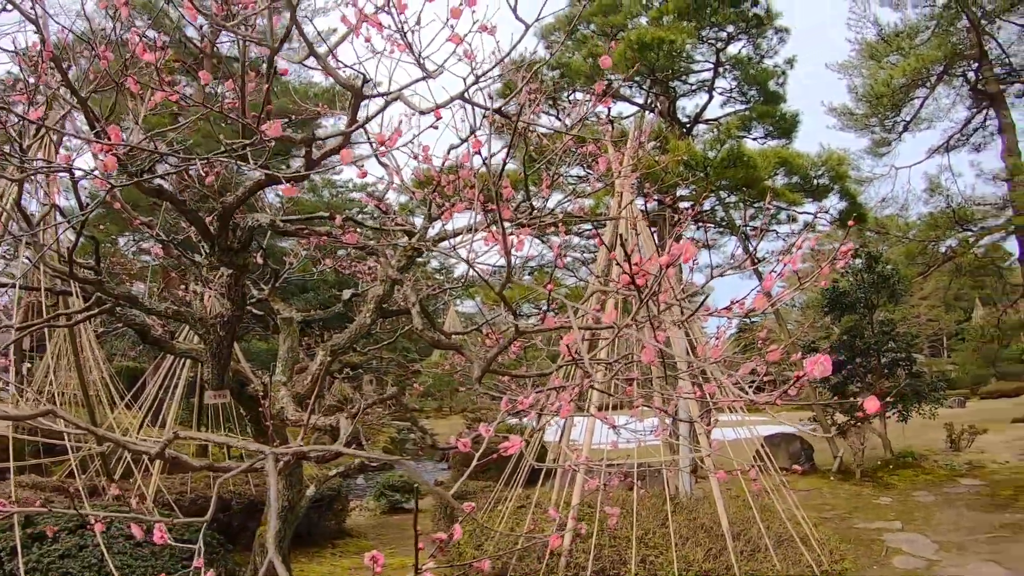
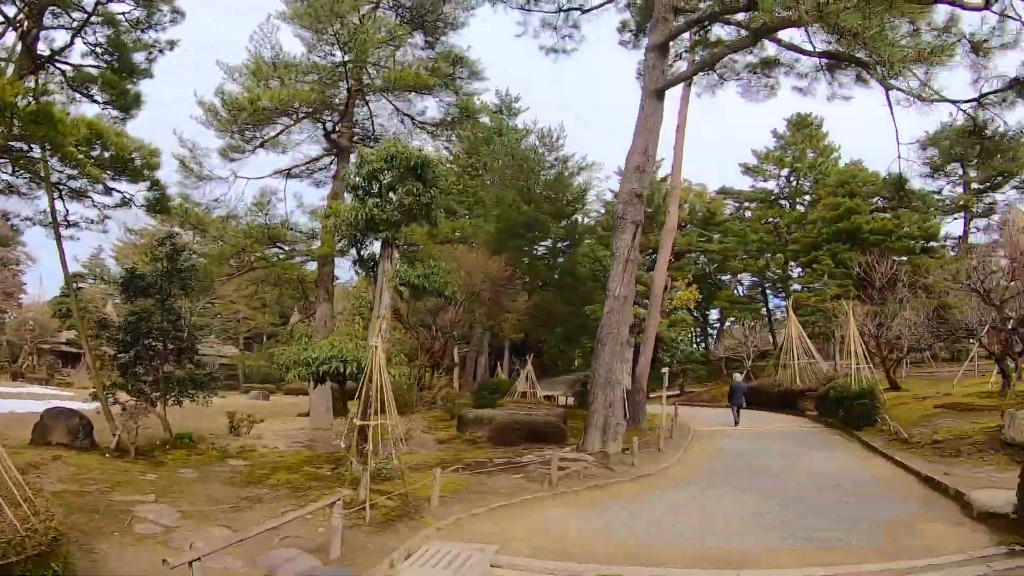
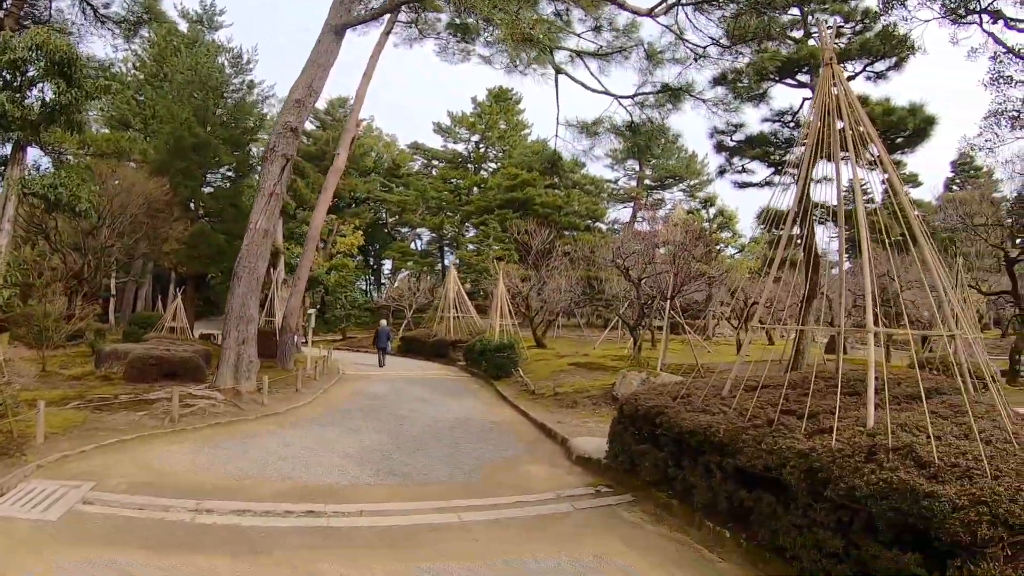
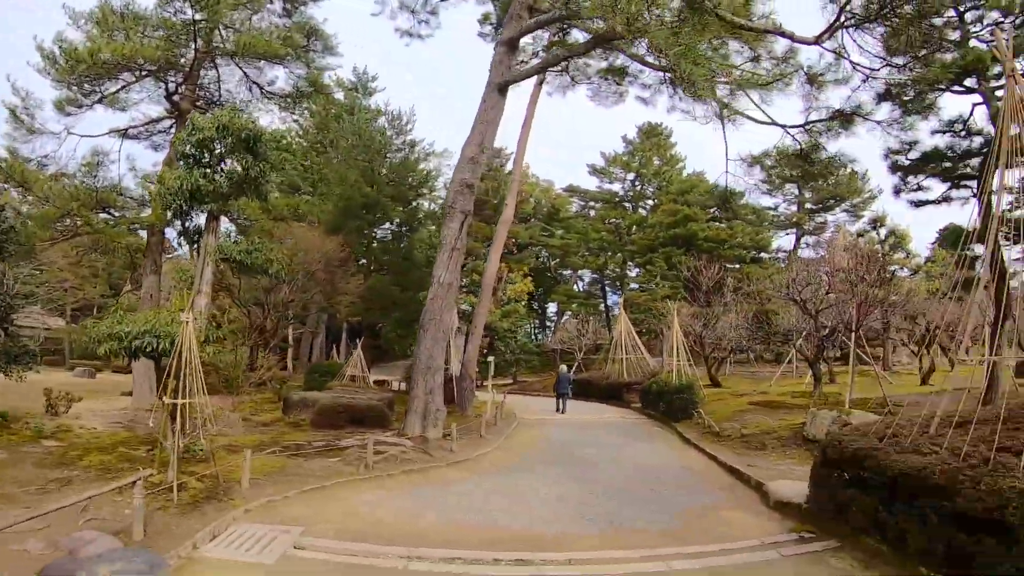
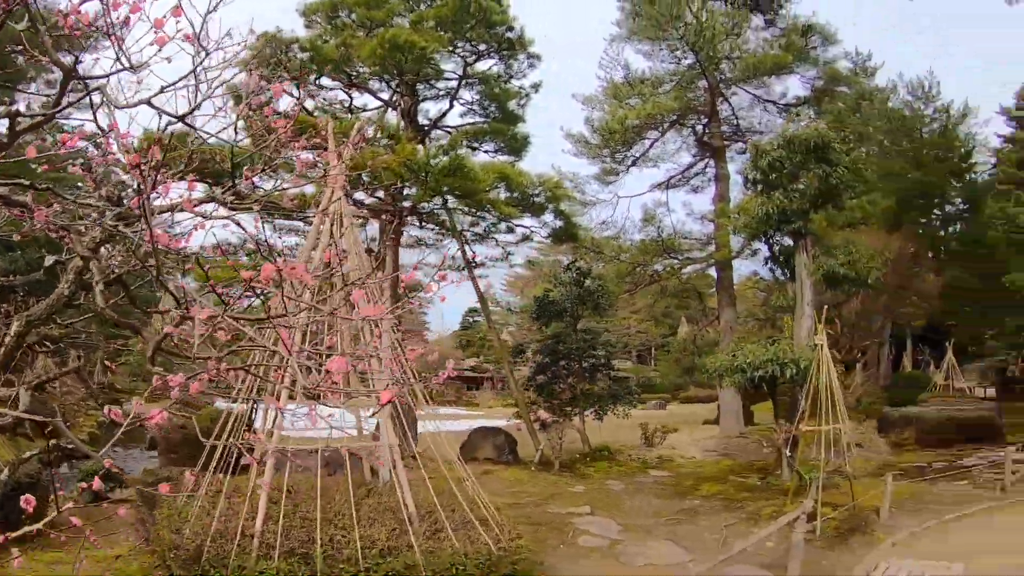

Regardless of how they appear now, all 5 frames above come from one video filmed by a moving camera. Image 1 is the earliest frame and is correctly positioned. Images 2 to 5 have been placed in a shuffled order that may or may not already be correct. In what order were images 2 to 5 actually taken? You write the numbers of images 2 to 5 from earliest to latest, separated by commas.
5, 2, 4, 3
